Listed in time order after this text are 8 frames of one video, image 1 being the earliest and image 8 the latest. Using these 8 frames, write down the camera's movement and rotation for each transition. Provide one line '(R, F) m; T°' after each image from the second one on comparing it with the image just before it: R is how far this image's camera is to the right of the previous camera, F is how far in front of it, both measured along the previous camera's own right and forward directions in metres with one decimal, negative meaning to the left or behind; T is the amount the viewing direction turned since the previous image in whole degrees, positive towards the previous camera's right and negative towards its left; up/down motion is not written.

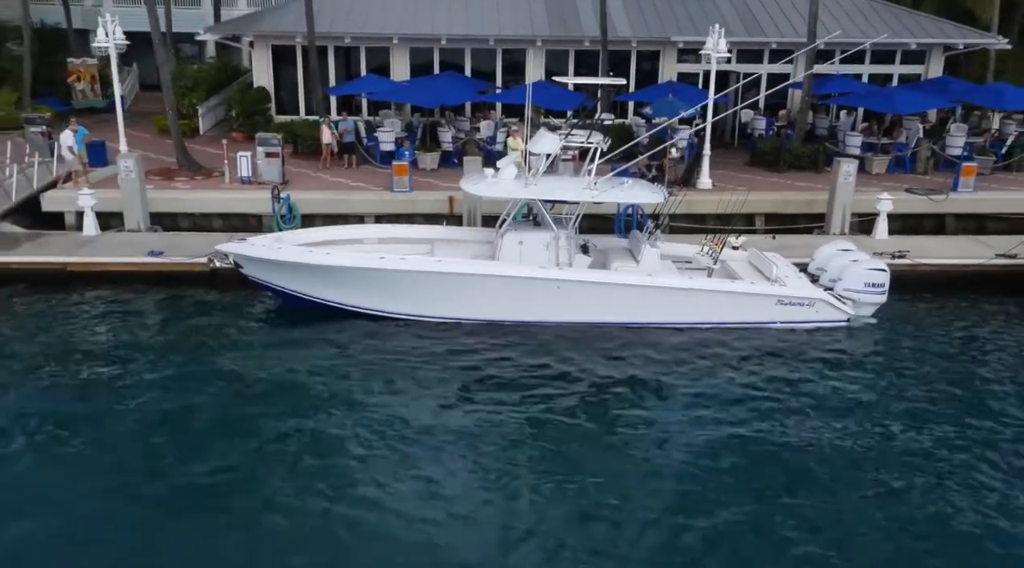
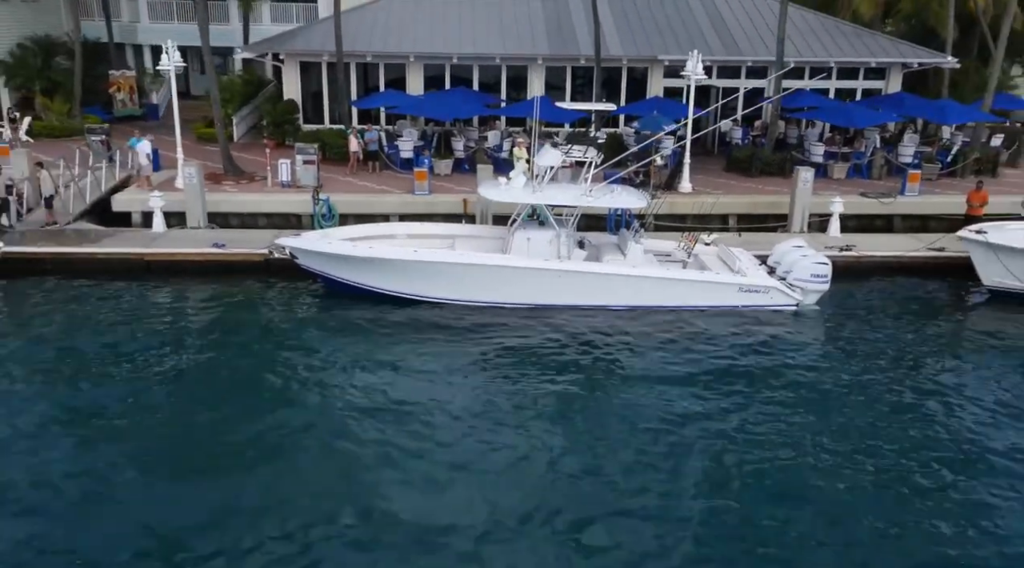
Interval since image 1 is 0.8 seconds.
(-0.3, -2.9) m; 0°
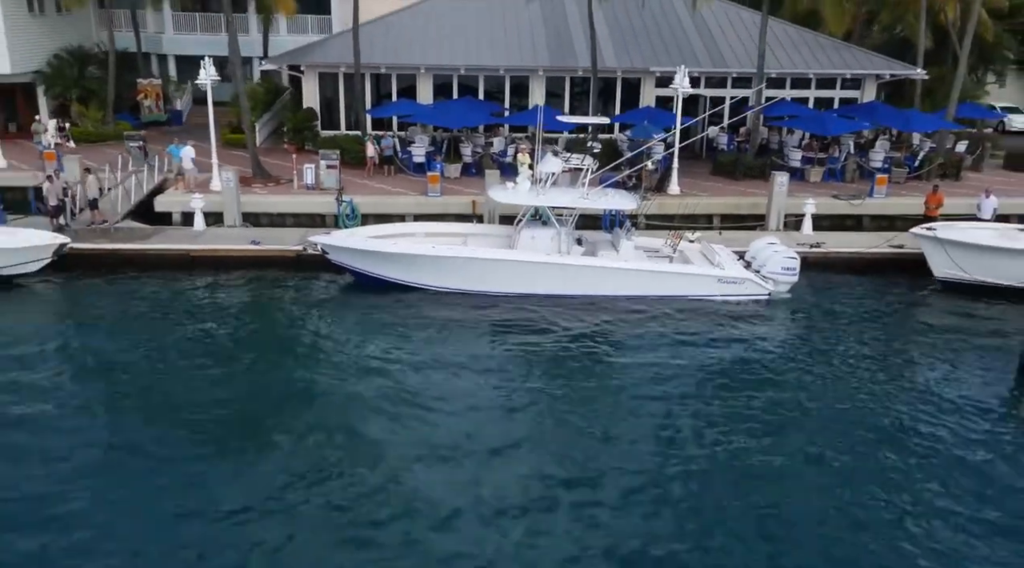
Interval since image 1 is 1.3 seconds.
(-0.2, -2.2) m; 0°
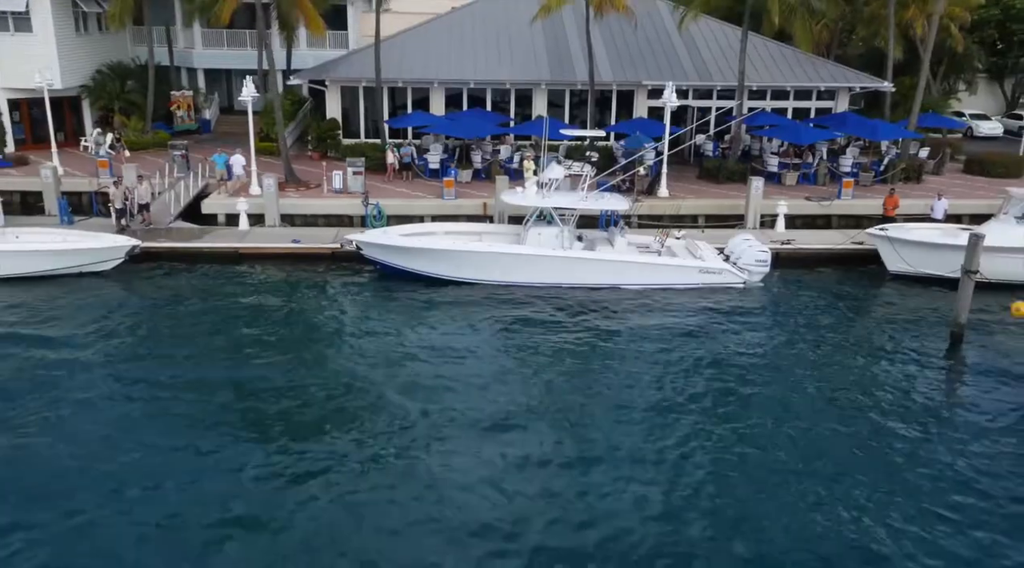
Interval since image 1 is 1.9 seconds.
(-0.3, -2.9) m; 0°
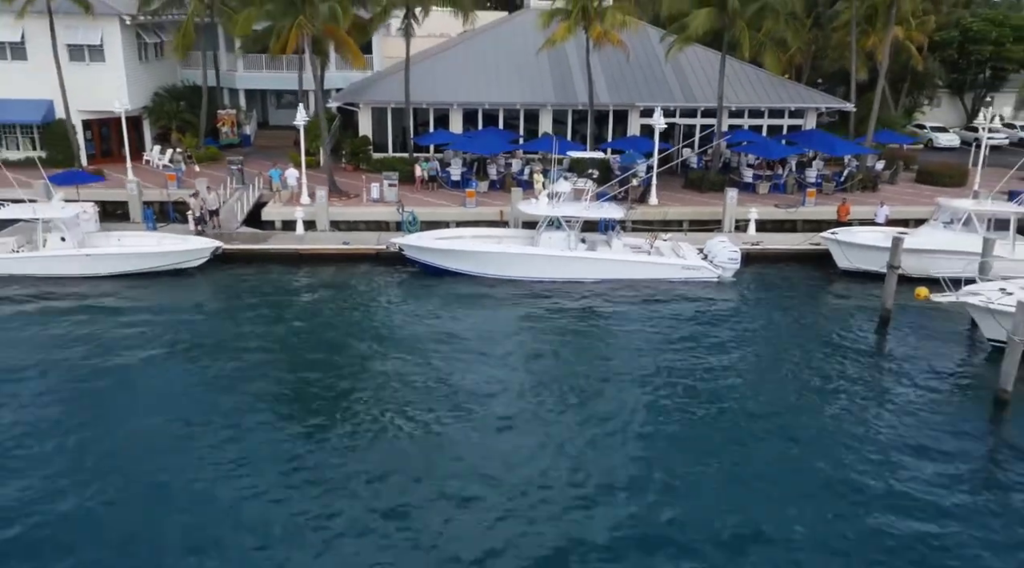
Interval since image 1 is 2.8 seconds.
(-0.7, -4.6) m; 0°
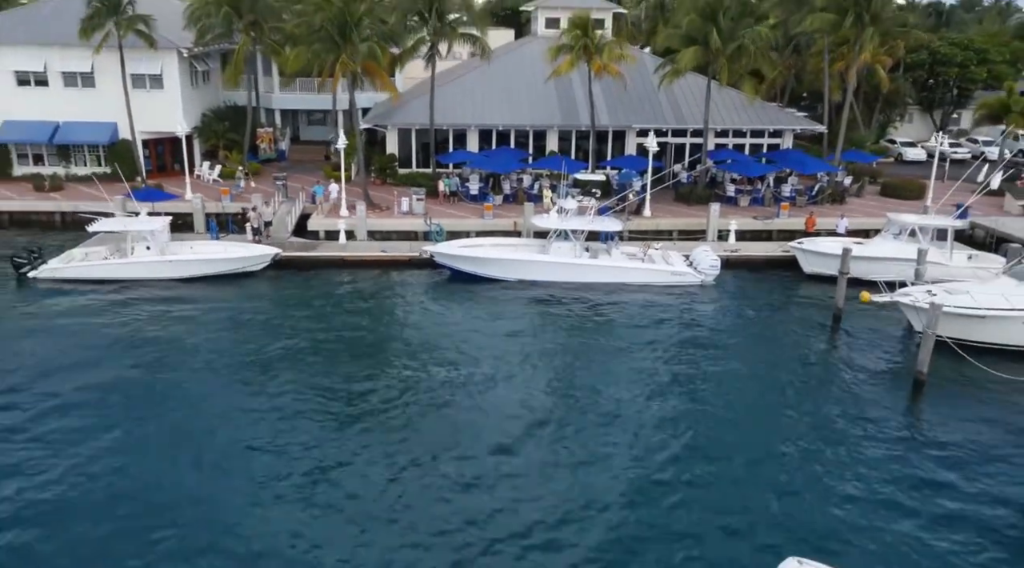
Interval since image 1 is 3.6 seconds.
(-0.6, -4.7) m; 0°
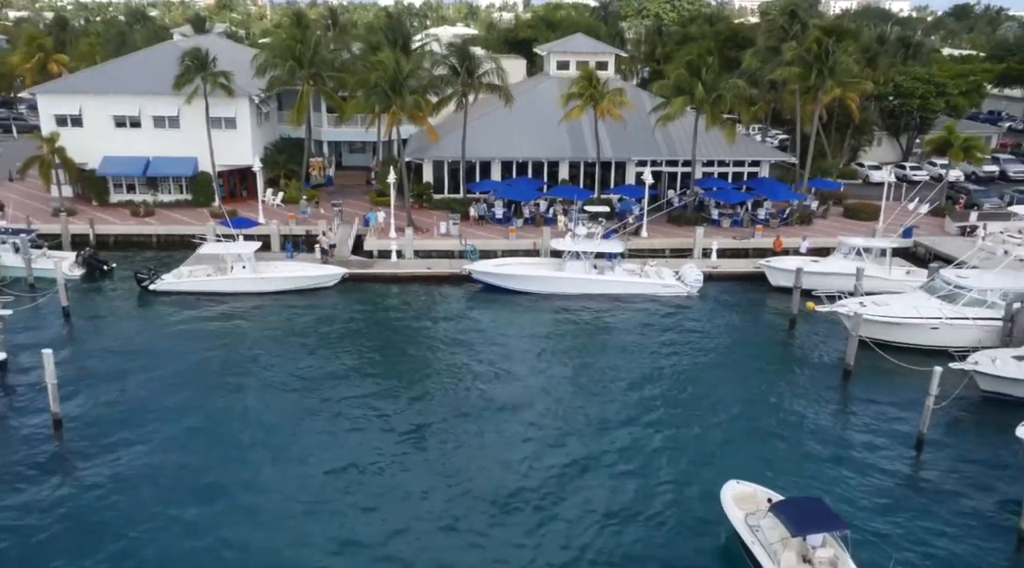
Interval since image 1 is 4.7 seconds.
(-1.0, -7.4) m; 0°
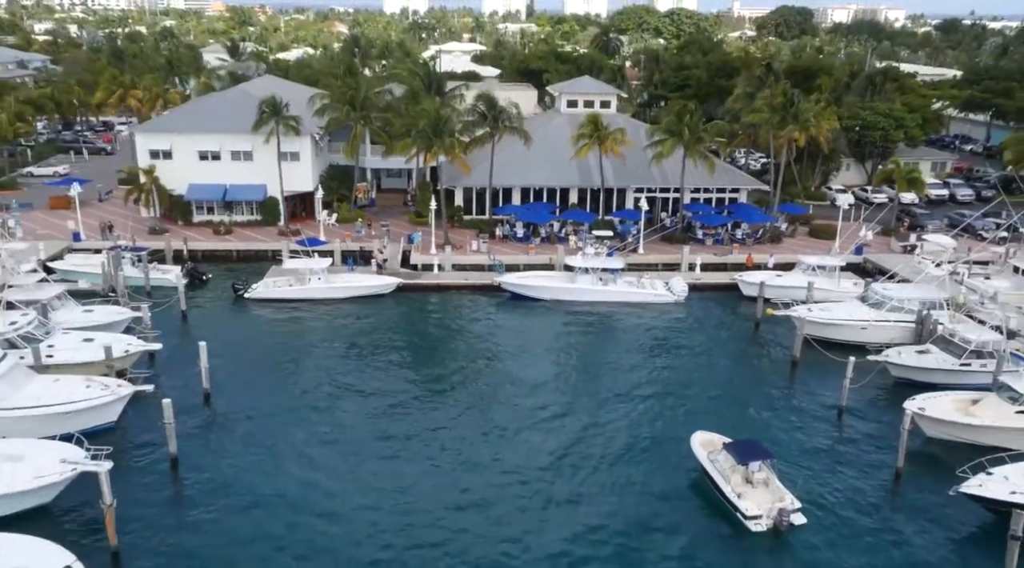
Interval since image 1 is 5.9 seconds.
(-1.3, -9.1) m; 0°
